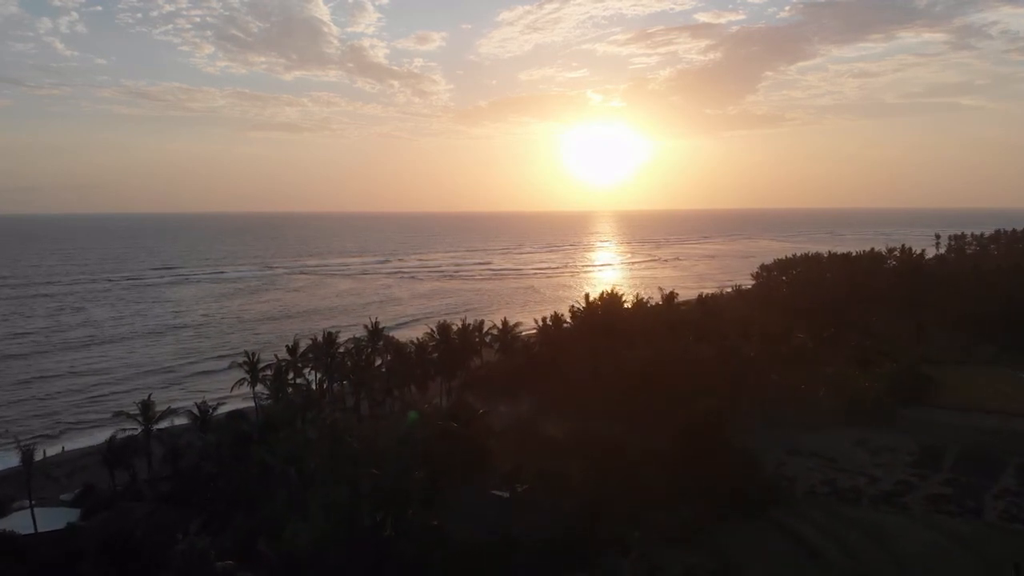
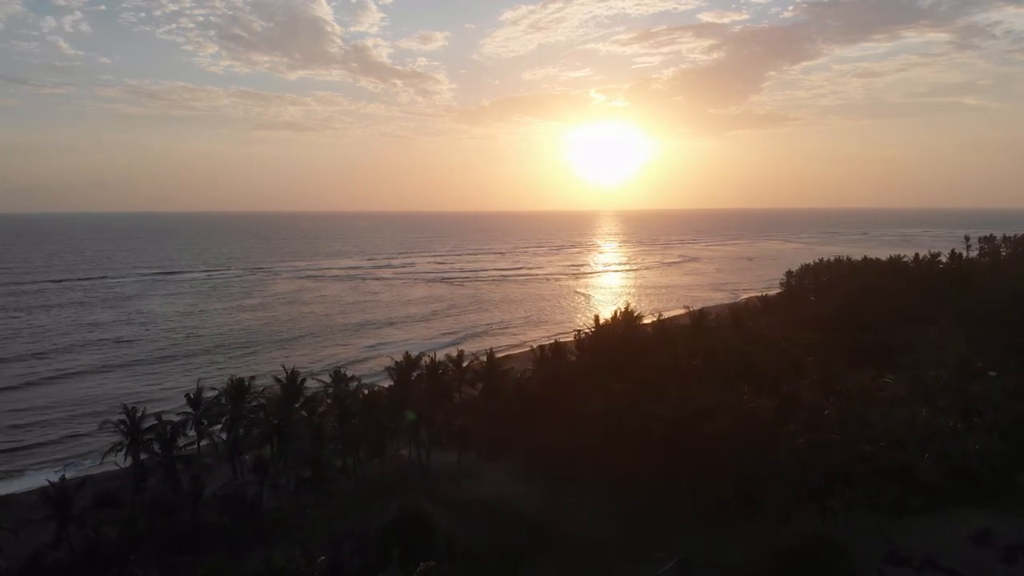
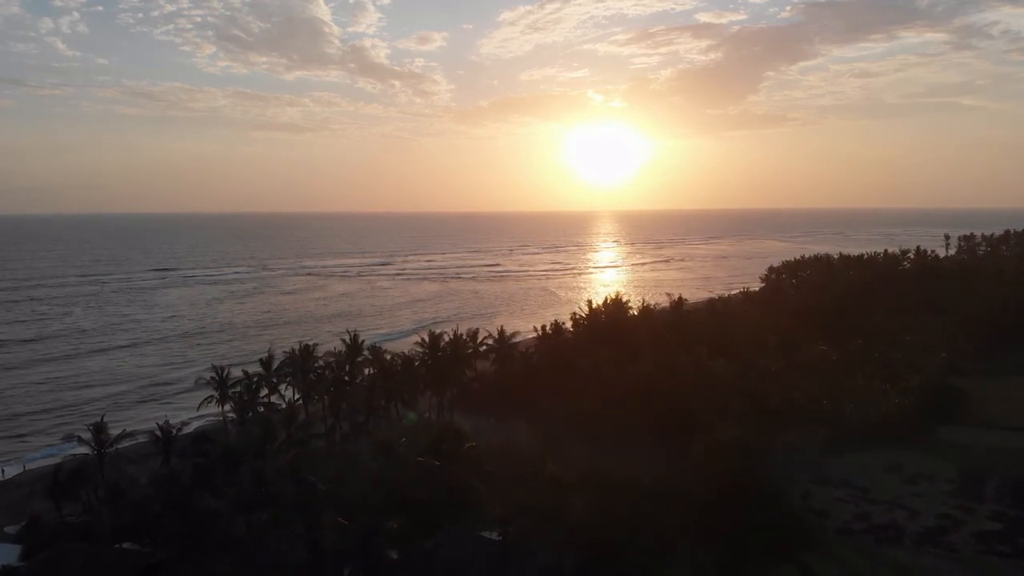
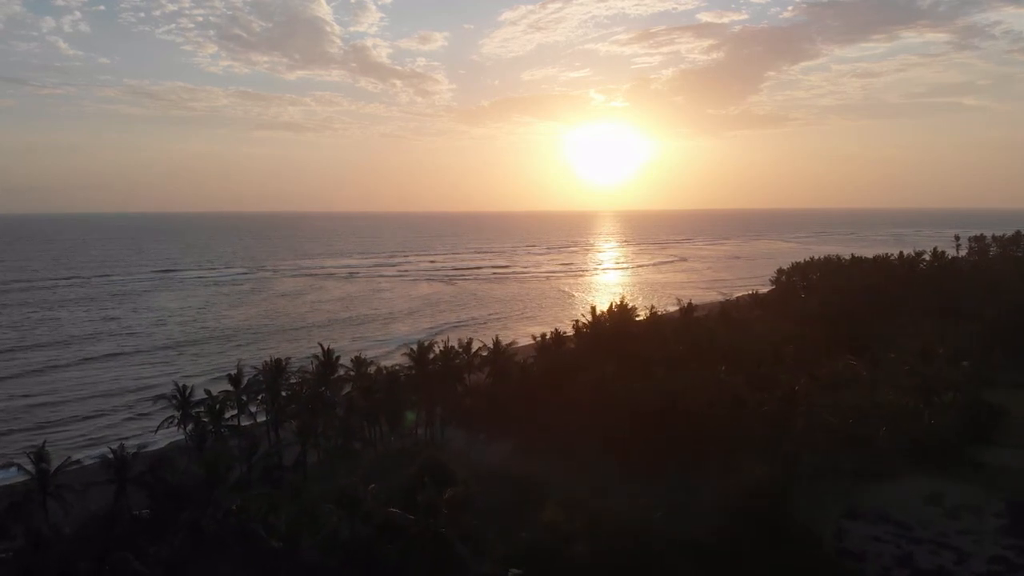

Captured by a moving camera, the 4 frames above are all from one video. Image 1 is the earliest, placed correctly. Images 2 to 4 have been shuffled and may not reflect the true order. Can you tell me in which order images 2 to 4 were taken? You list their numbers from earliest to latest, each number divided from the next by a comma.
3, 4, 2
